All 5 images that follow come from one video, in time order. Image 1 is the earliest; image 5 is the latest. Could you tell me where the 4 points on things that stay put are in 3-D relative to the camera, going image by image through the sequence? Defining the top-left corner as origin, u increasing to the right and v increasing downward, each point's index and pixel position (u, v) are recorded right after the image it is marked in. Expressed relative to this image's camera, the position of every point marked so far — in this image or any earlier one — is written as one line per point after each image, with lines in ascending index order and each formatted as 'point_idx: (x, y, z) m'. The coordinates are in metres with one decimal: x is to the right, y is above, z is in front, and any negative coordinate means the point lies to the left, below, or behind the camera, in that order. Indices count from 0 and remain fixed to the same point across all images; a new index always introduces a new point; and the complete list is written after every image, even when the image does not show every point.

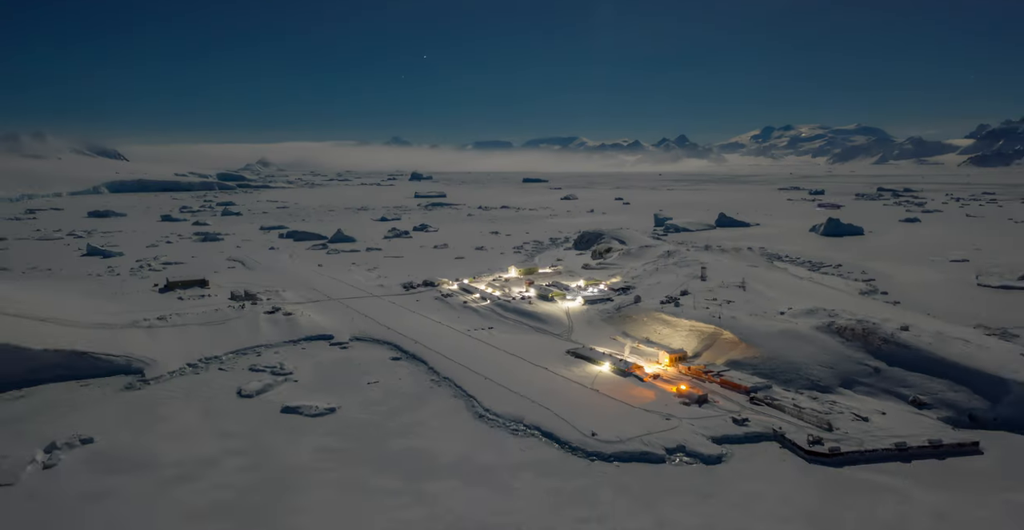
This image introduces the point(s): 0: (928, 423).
0: (+10.5, -4.0, +17.3) m
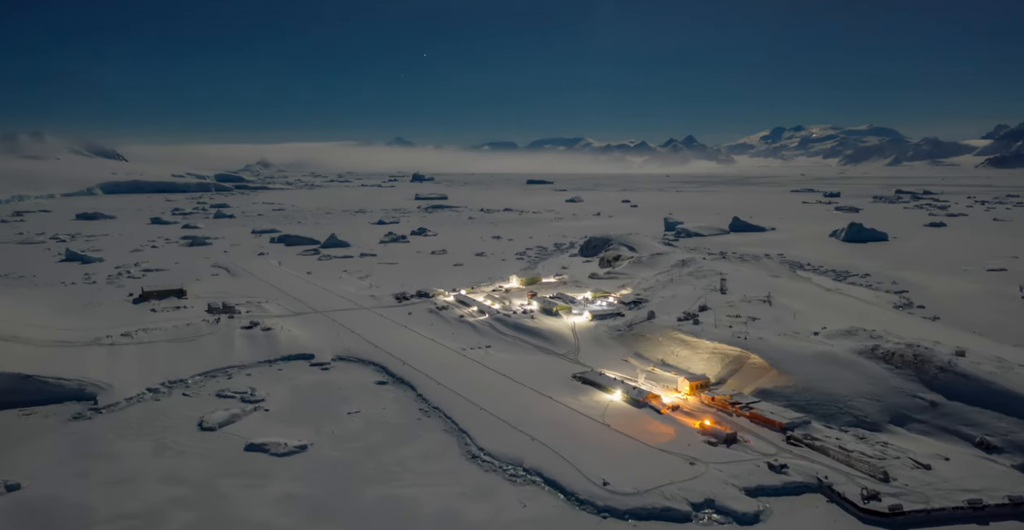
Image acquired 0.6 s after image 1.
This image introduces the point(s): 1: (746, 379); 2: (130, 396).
0: (+10.5, -4.4, +14.7) m
1: (+6.6, -3.2, +19.2) m
2: (-10.9, -3.8, +19.5) m
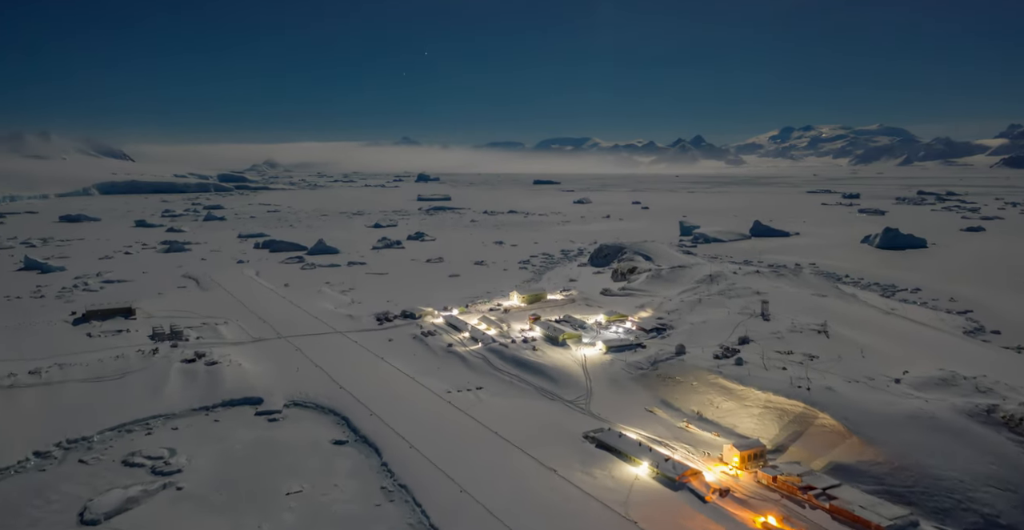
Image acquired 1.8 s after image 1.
0: (+10.3, -5.1, +10.0) m
1: (+6.4, -3.9, +14.5) m
2: (-11.1, -4.4, +15.0) m
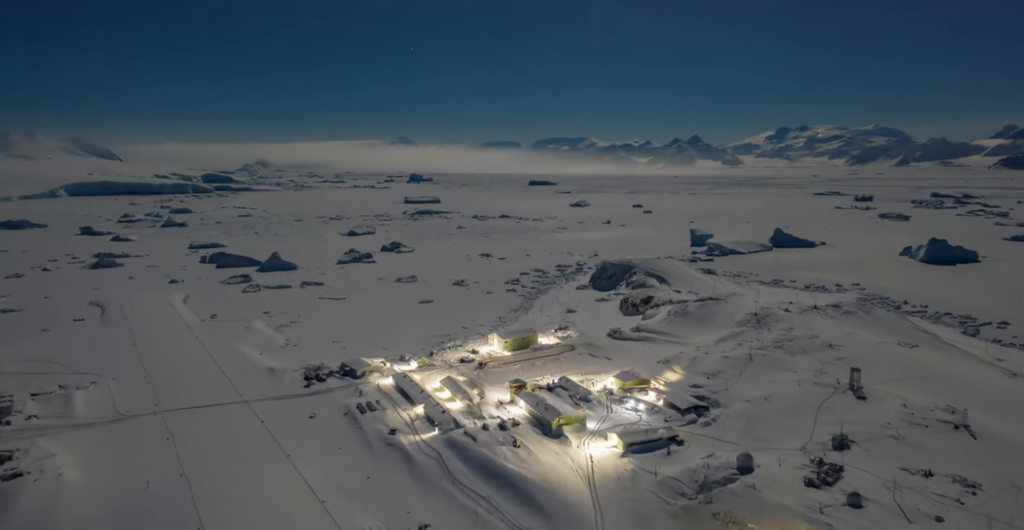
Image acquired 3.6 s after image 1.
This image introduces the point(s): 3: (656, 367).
0: (+9.7, -6.2, +2.6) m
1: (+5.8, -5.0, +7.1) m
2: (-11.7, -5.5, +7.5) m
3: (+4.0, -2.9, +19.2) m
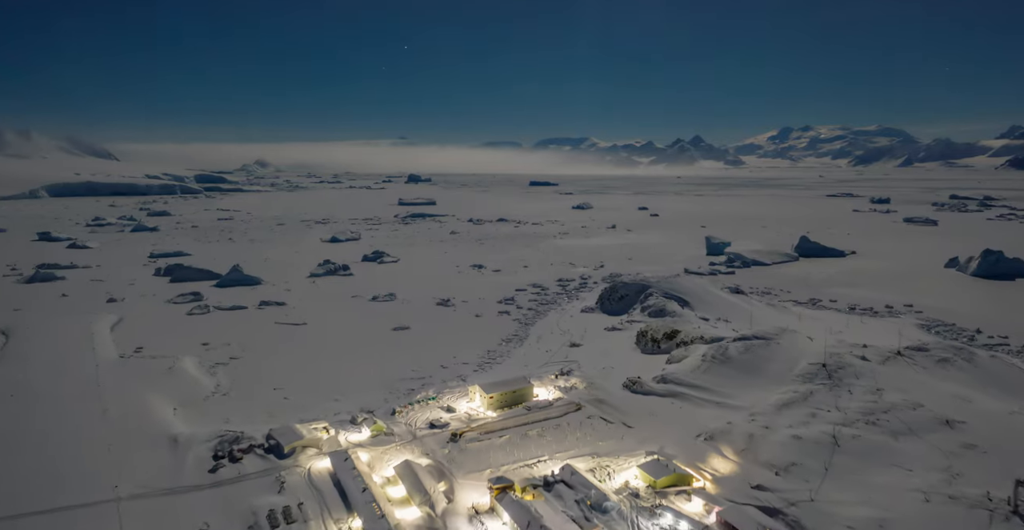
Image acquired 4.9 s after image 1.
0: (+9.3, -7.0, -3.0) m
1: (+5.4, -5.8, +1.5) m
2: (-12.1, -6.3, +2.0) m
3: (+3.7, -3.7, +13.7) m
